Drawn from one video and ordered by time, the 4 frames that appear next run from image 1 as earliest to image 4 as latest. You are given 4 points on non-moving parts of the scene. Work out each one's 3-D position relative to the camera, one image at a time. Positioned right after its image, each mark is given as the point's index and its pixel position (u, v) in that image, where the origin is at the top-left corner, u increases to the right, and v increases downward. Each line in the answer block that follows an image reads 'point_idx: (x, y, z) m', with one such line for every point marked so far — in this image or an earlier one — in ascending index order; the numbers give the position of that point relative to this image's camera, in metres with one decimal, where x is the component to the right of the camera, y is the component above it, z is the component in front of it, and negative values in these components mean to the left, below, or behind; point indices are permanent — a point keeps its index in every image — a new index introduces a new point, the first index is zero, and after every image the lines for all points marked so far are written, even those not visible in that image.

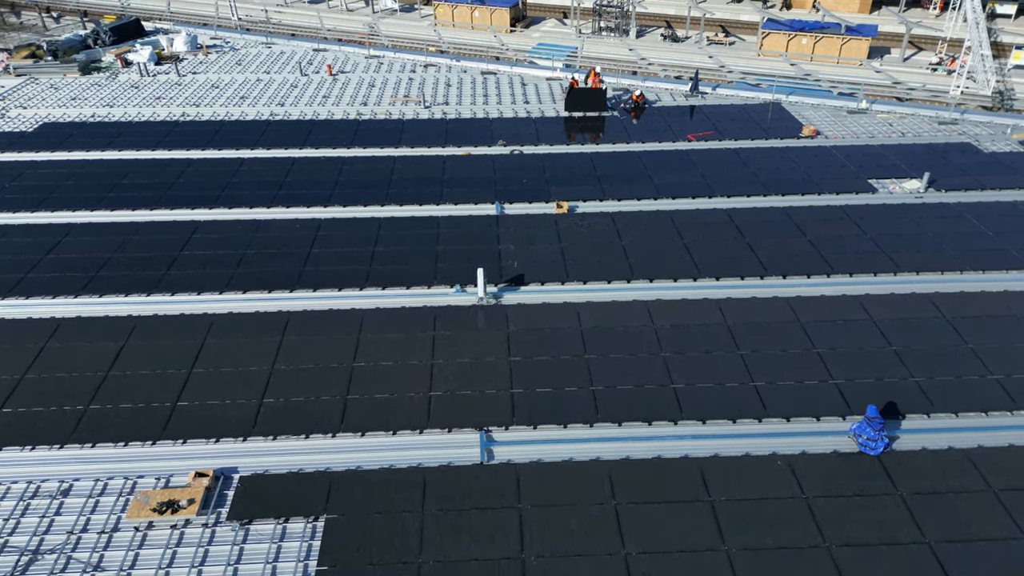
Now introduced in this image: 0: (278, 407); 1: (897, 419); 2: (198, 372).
0: (-5.9, -3.0, +17.0) m
1: (+9.6, -3.3, +16.7) m
2: (-8.4, -2.3, +18.0) m
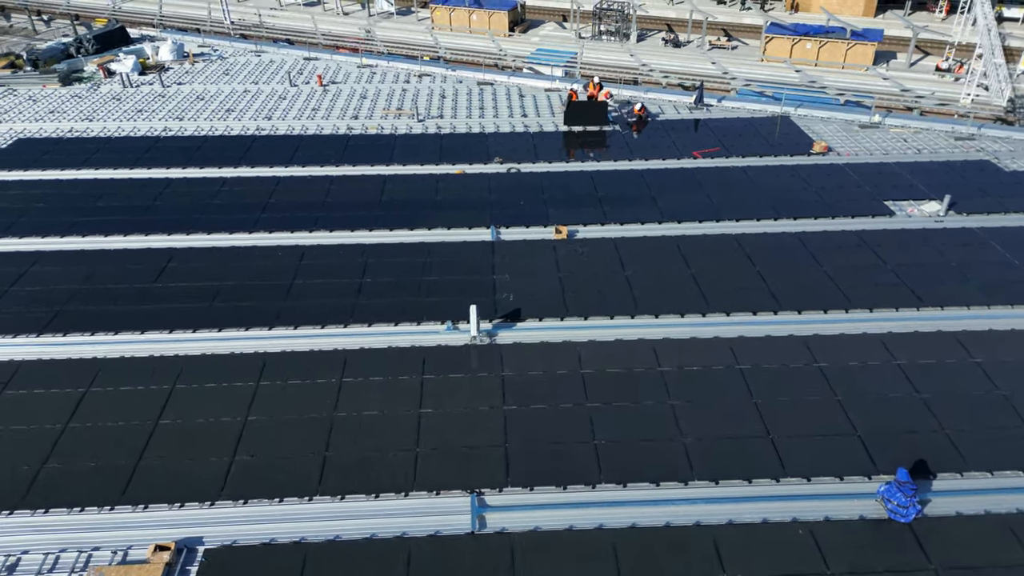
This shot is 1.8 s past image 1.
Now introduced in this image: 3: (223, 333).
0: (-6.1, -4.1, +15.6) m
1: (+9.4, -4.3, +15.3) m
2: (-8.5, -3.4, +16.5) m
3: (-8.3, -1.3, +19.4) m
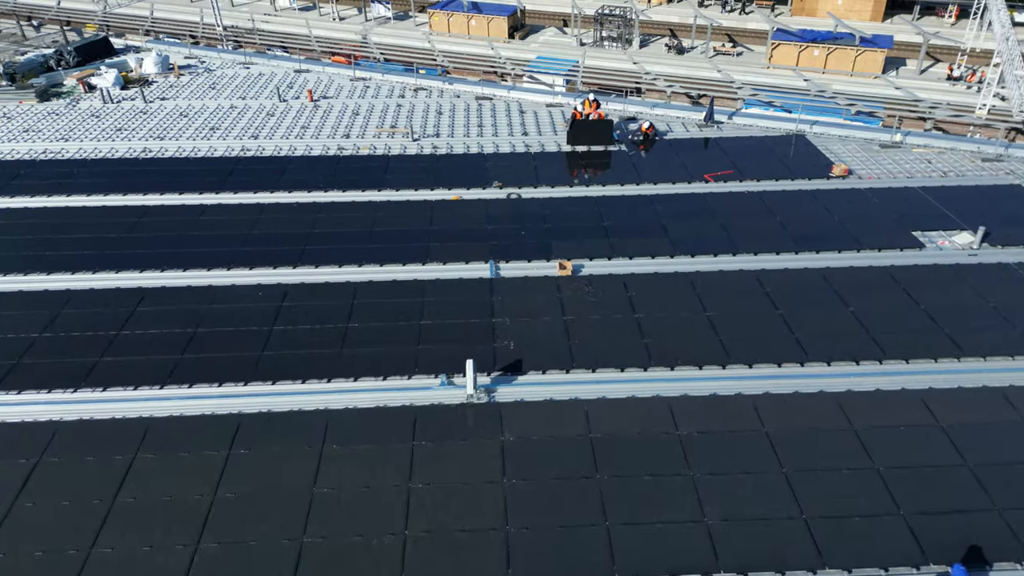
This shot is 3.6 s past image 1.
0: (-6.0, -5.4, +13.8) m
1: (+9.5, -5.7, +13.5) m
2: (-8.5, -4.7, +14.7) m
3: (-8.3, -2.7, +17.5) m
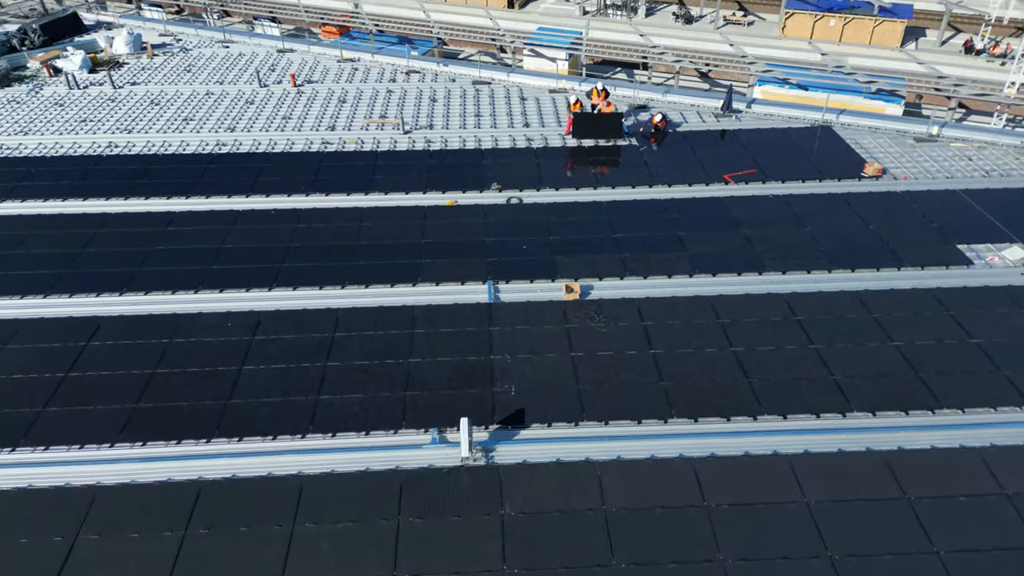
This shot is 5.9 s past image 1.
0: (-6.0, -6.6, +11.7) m
1: (+9.5, -6.8, +11.4) m
2: (-8.5, -5.9, +12.6) m
3: (-8.3, -3.7, +15.3) m
